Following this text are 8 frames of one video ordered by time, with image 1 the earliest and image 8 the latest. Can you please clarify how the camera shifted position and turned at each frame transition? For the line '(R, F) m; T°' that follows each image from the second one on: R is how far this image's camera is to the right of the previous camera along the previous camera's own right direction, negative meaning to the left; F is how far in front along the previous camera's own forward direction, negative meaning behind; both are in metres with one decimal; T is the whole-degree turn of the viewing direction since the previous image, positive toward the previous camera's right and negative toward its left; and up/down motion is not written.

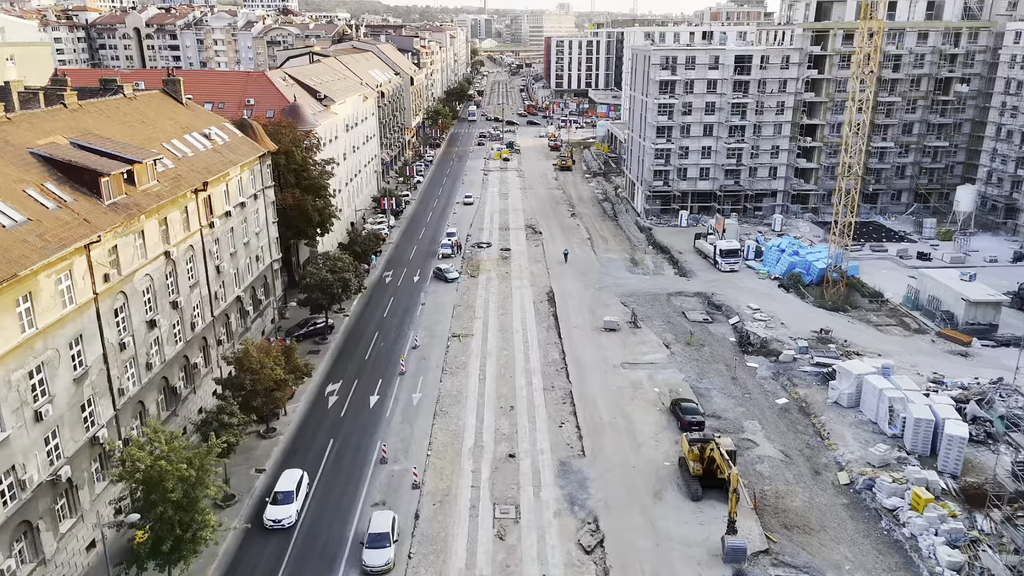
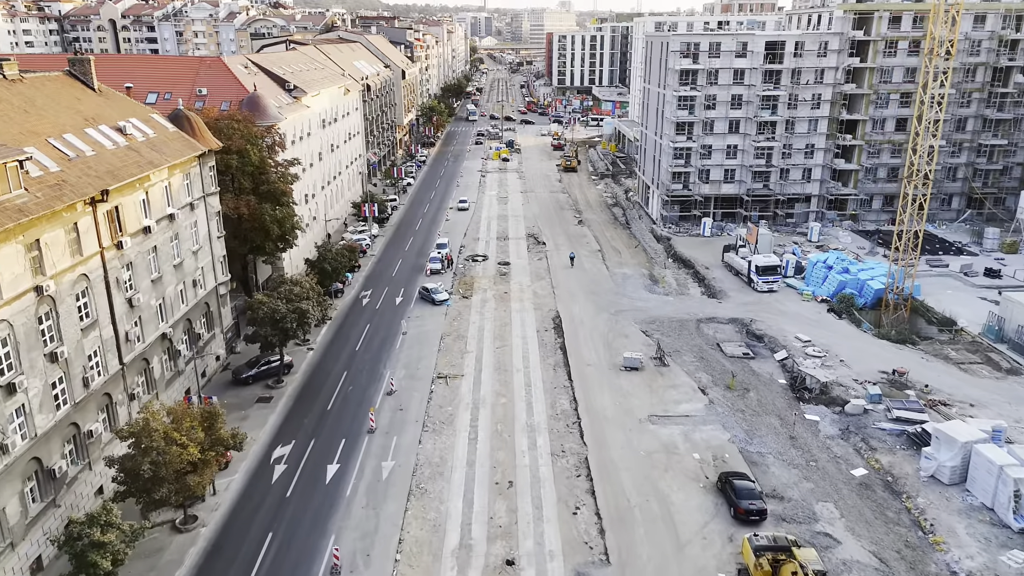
(+0.1, +10.4) m; 0°
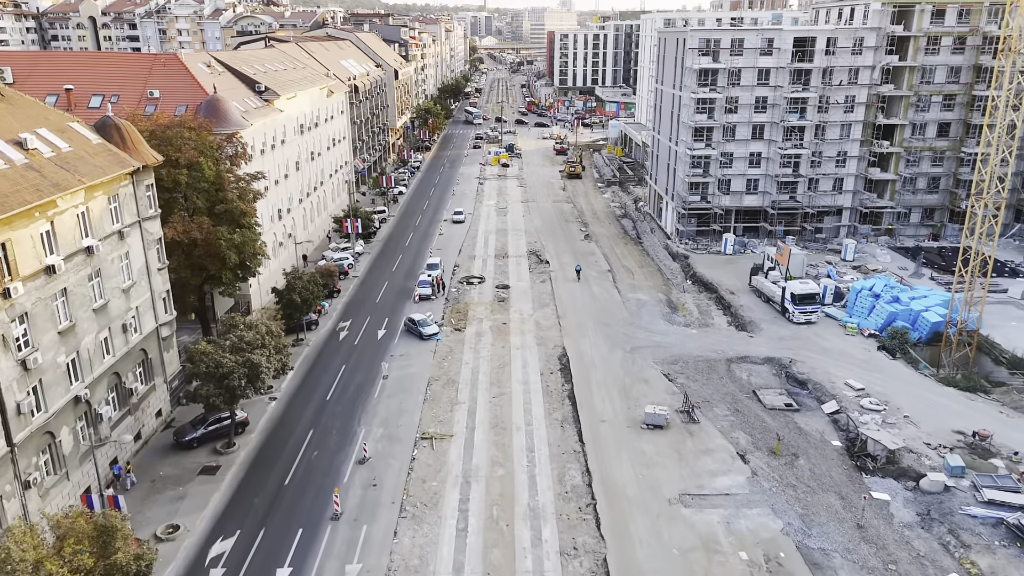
(+0.1, +7.7) m; 0°
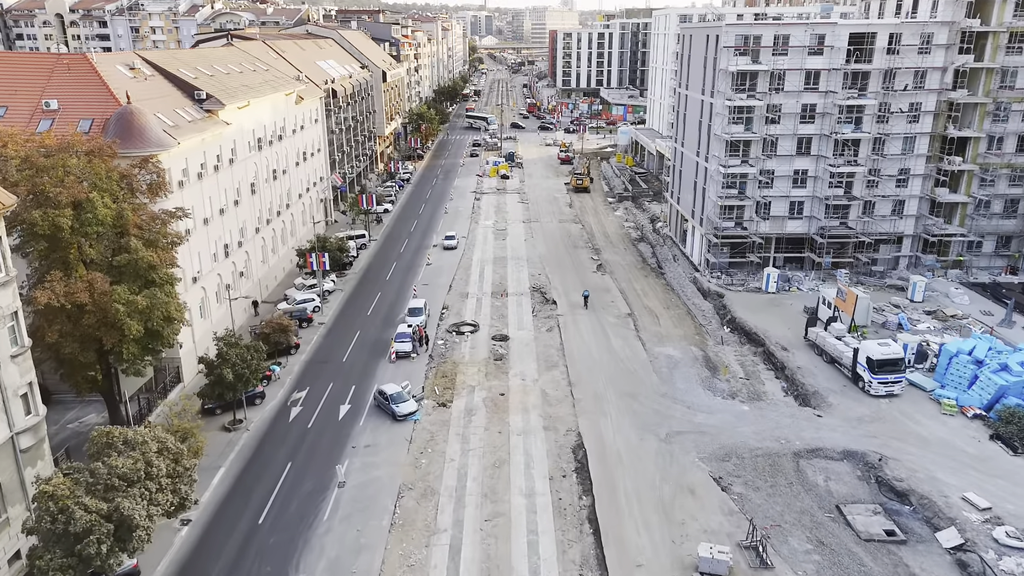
(+0.1, +11.2) m; 0°
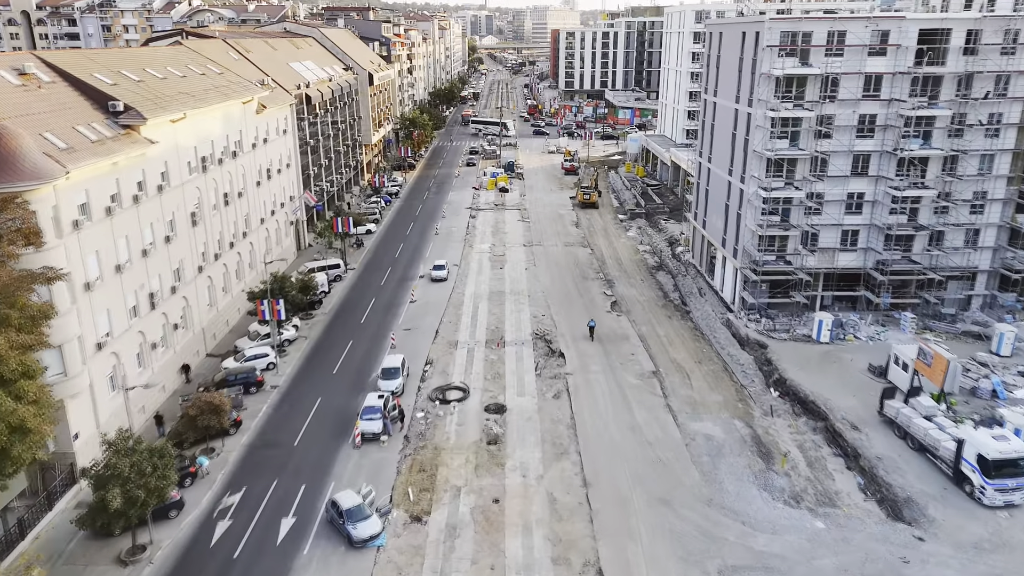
(+0.2, +9.9) m; 0°
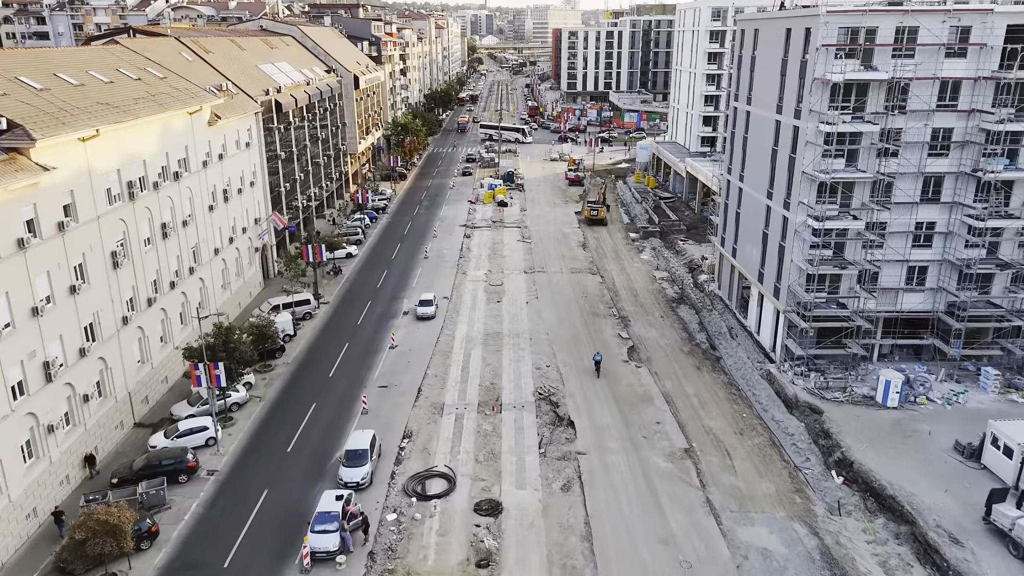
(+0.1, +8.6) m; 0°
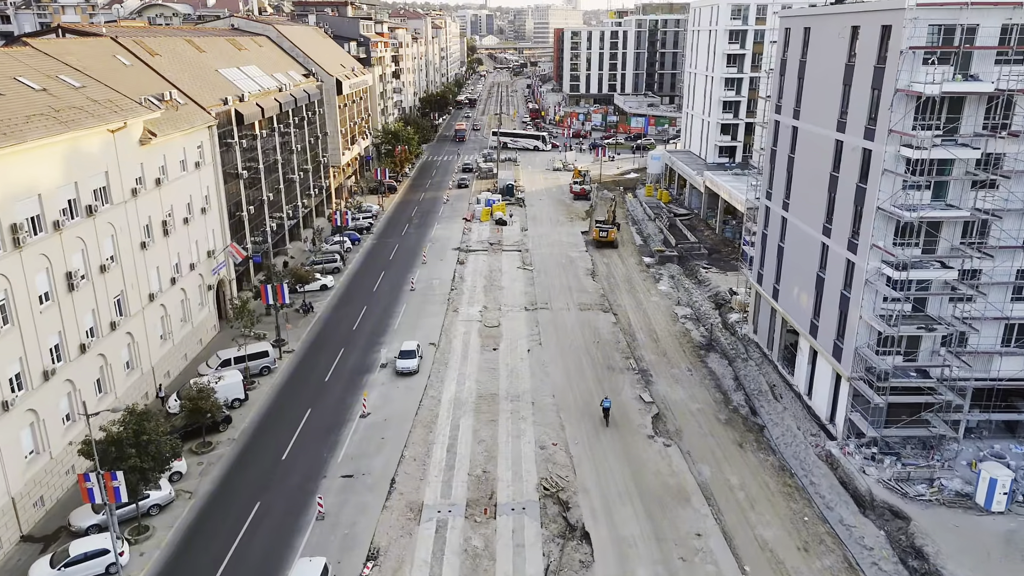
(+0.1, +8.5) m; 0°
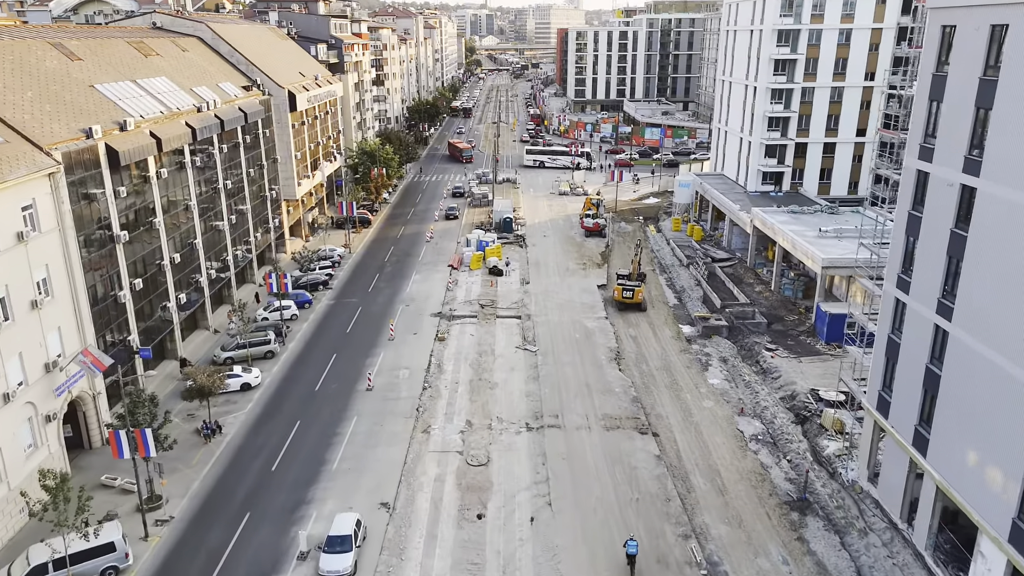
(+0.3, +16.2) m; 0°
